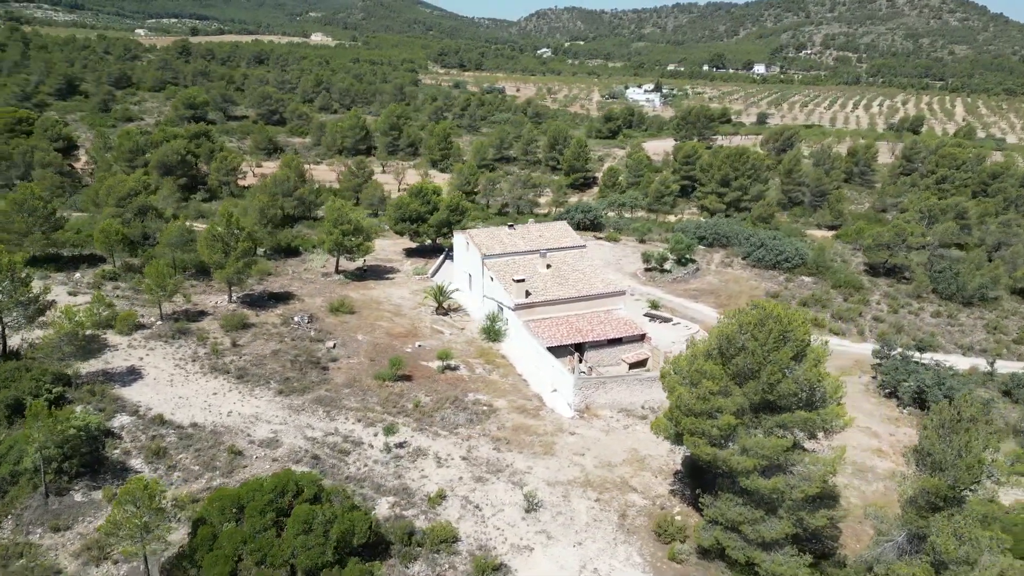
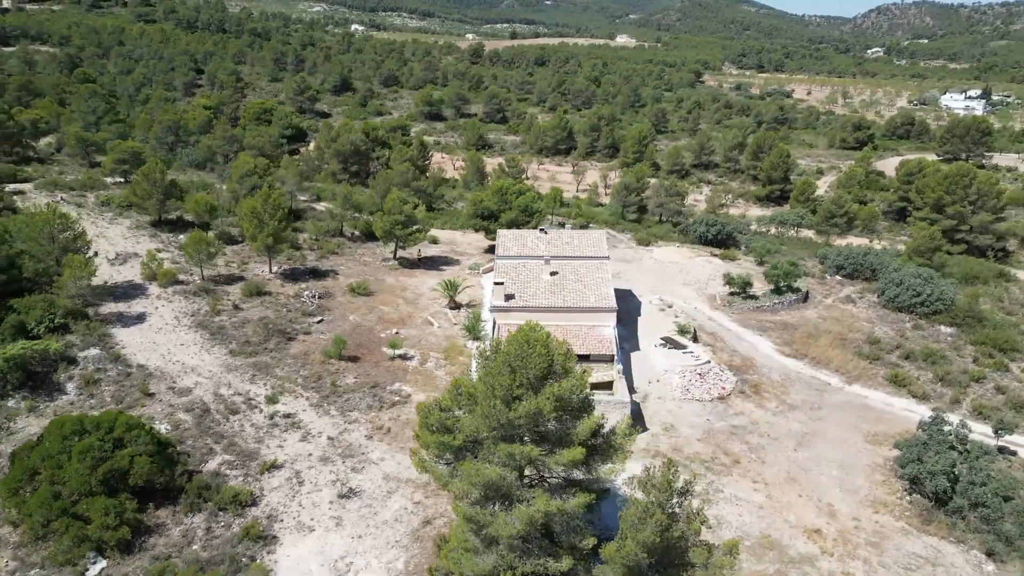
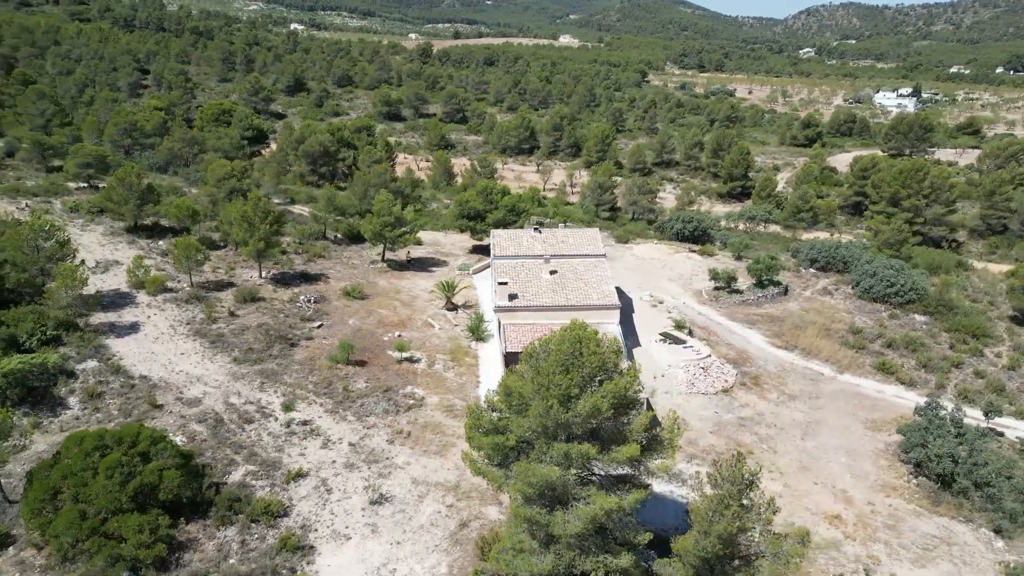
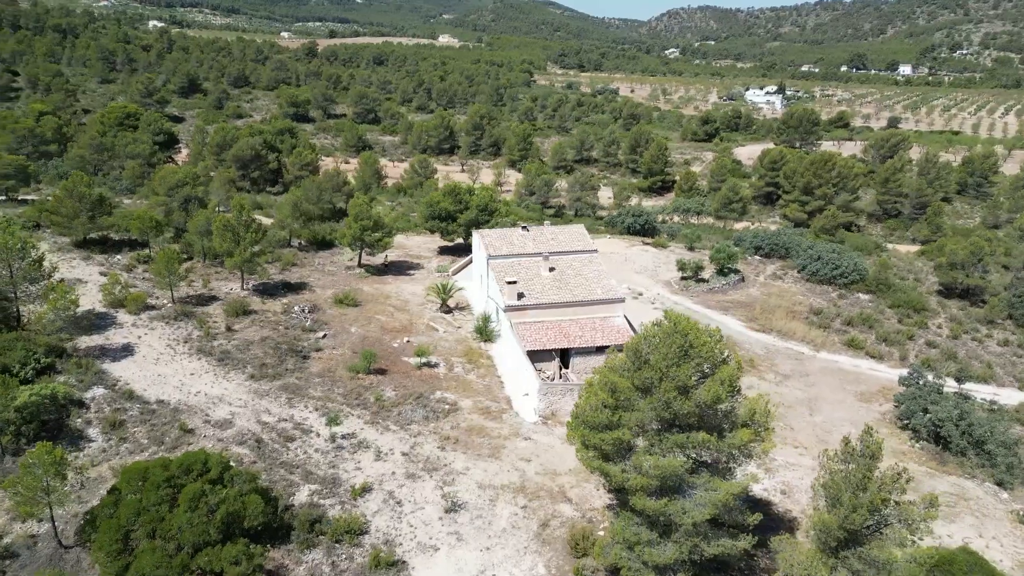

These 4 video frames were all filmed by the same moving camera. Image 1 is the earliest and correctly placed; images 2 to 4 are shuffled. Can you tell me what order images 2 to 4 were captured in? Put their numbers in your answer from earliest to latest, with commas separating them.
4, 3, 2
